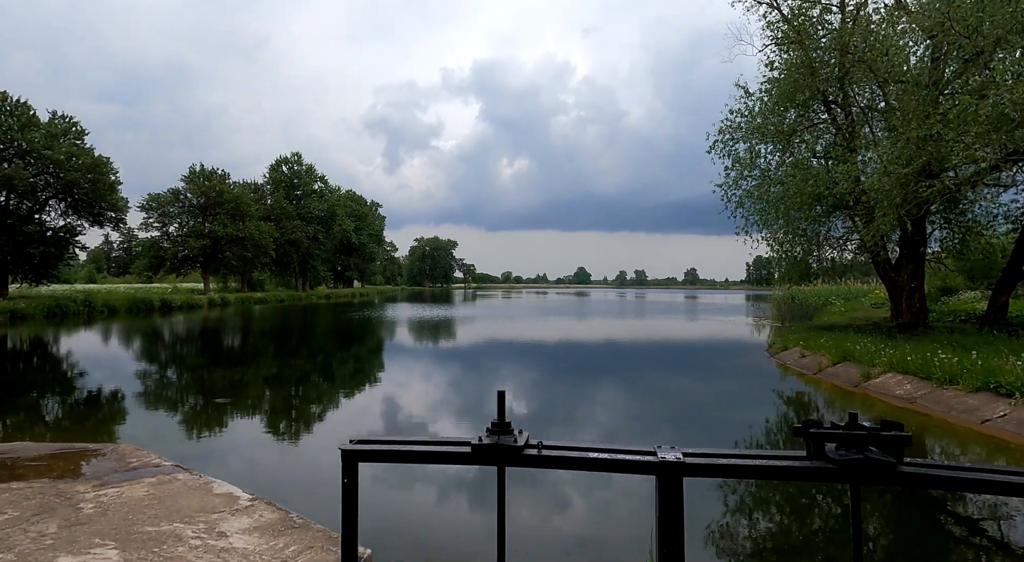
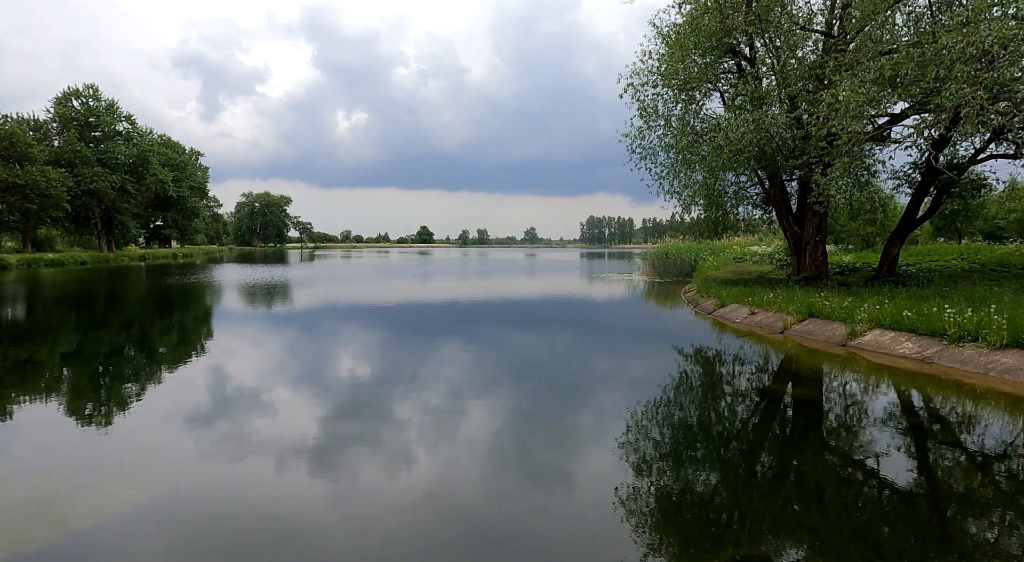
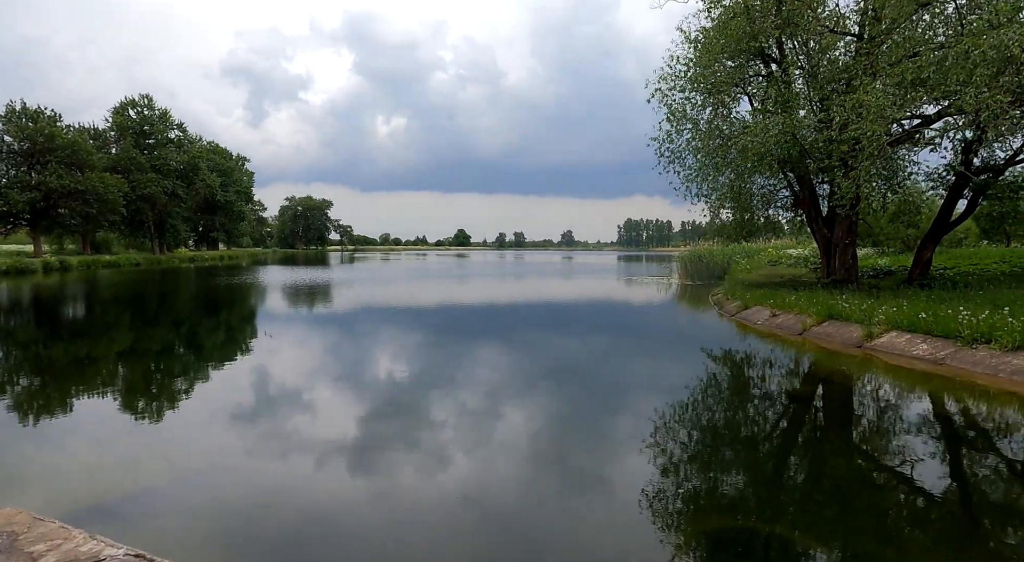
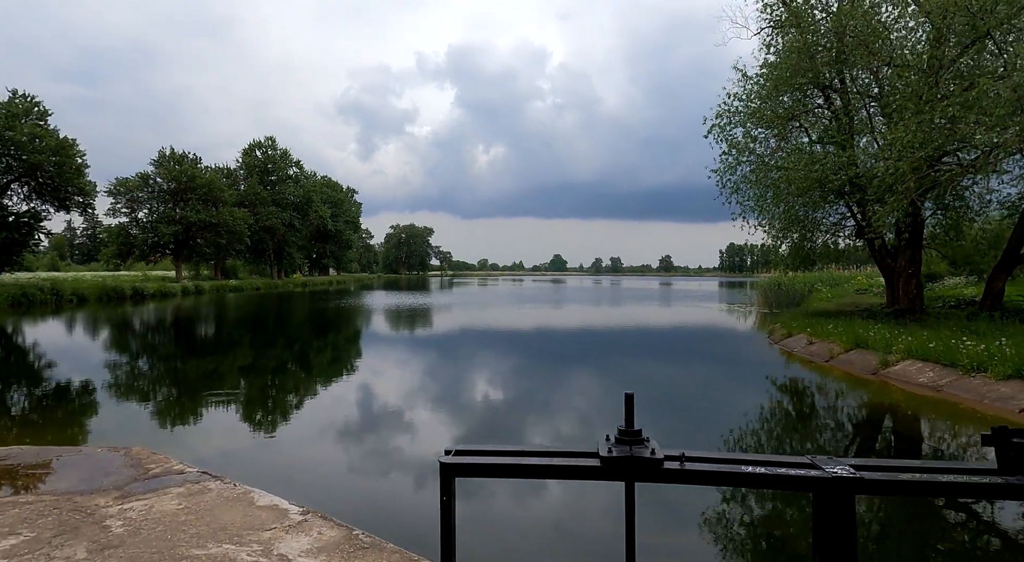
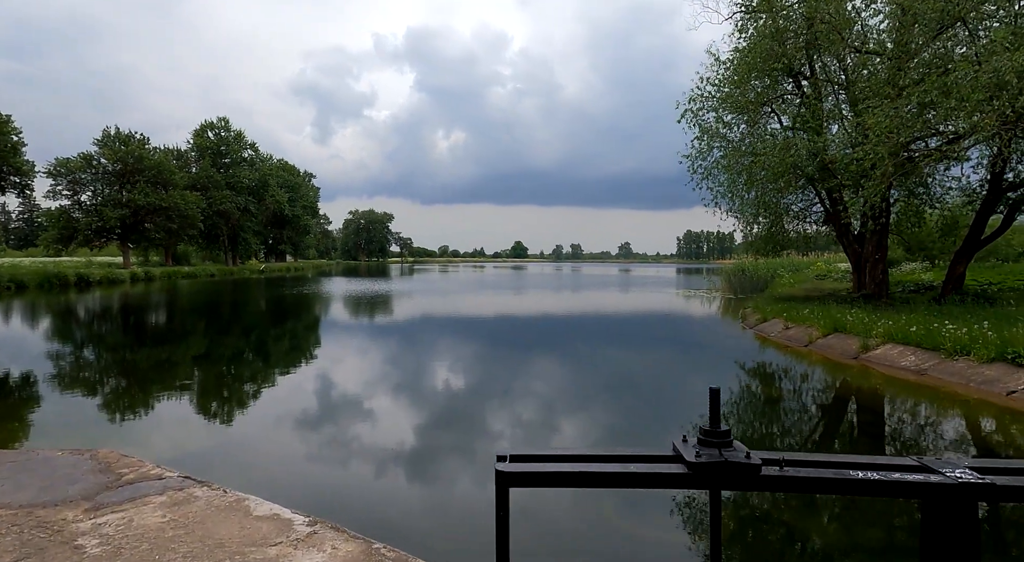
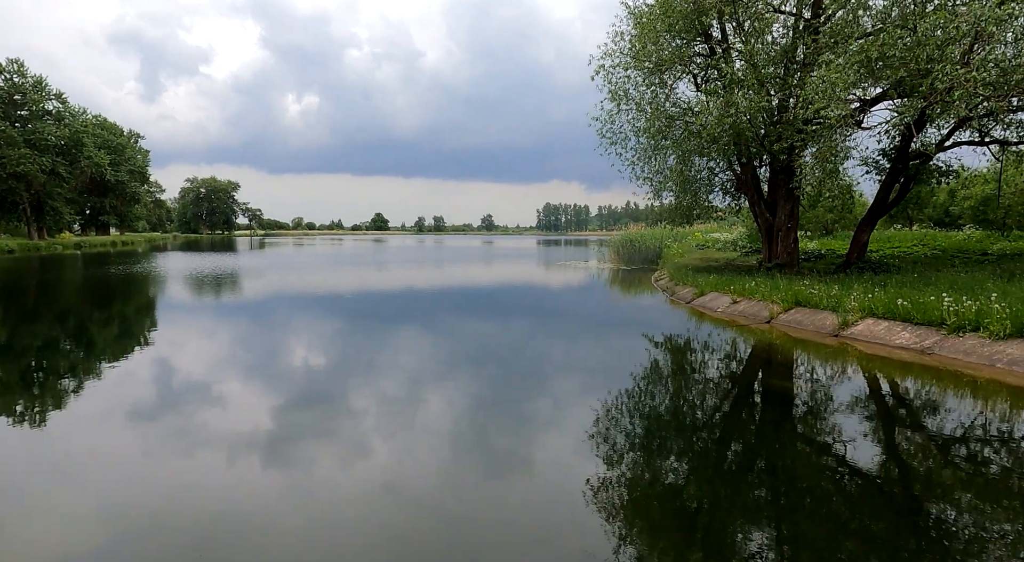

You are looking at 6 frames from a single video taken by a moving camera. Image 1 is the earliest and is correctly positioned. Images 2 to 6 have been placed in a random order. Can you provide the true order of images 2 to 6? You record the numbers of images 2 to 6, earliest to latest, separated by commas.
4, 5, 3, 2, 6
